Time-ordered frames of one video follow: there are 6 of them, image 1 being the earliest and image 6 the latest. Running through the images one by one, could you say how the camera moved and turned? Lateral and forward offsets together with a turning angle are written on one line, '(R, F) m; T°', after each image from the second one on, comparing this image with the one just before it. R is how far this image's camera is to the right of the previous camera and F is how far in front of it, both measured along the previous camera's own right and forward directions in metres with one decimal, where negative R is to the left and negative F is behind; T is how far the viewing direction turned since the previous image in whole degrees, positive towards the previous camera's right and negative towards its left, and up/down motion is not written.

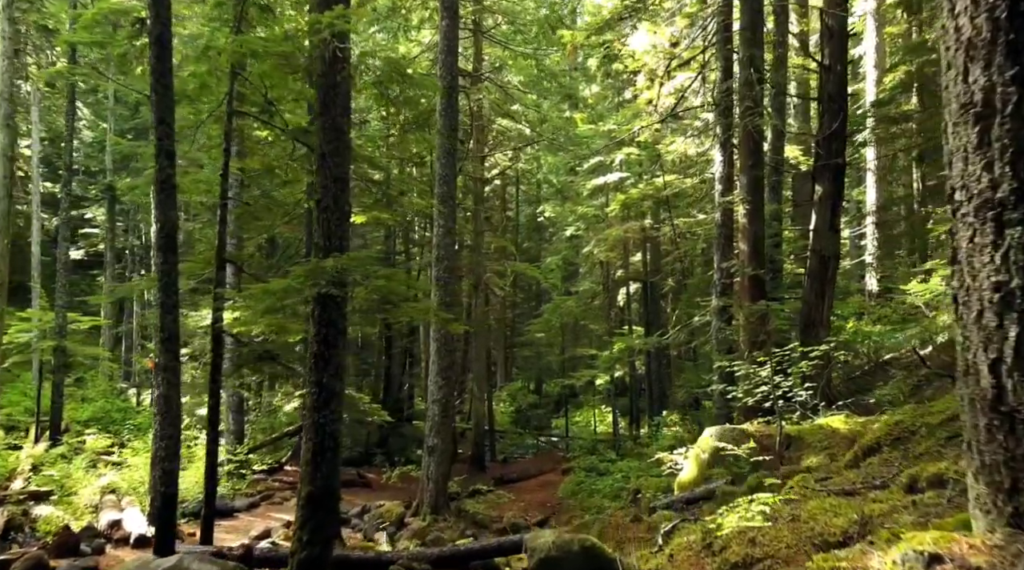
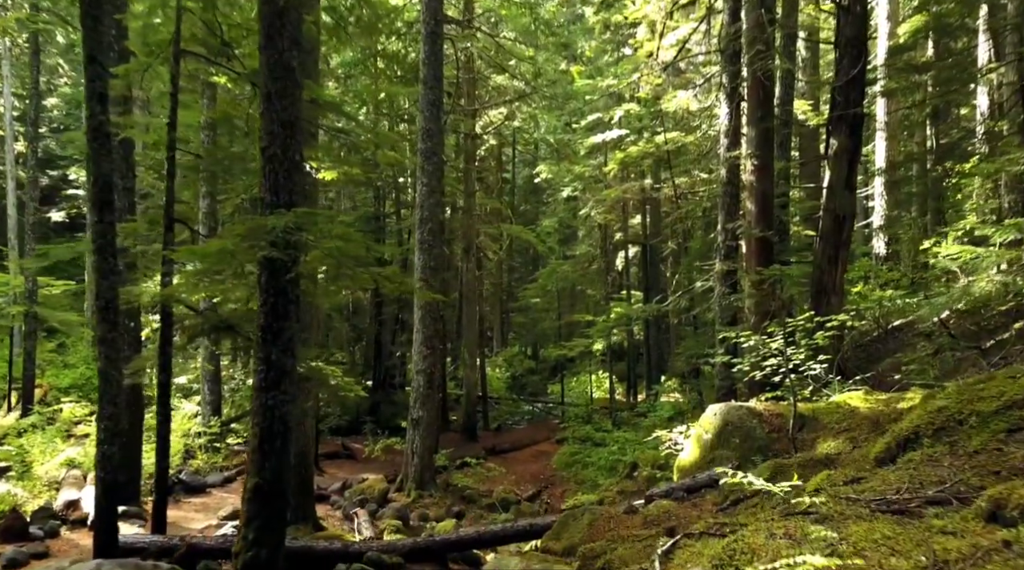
(+0.2, +1.1) m; 0°
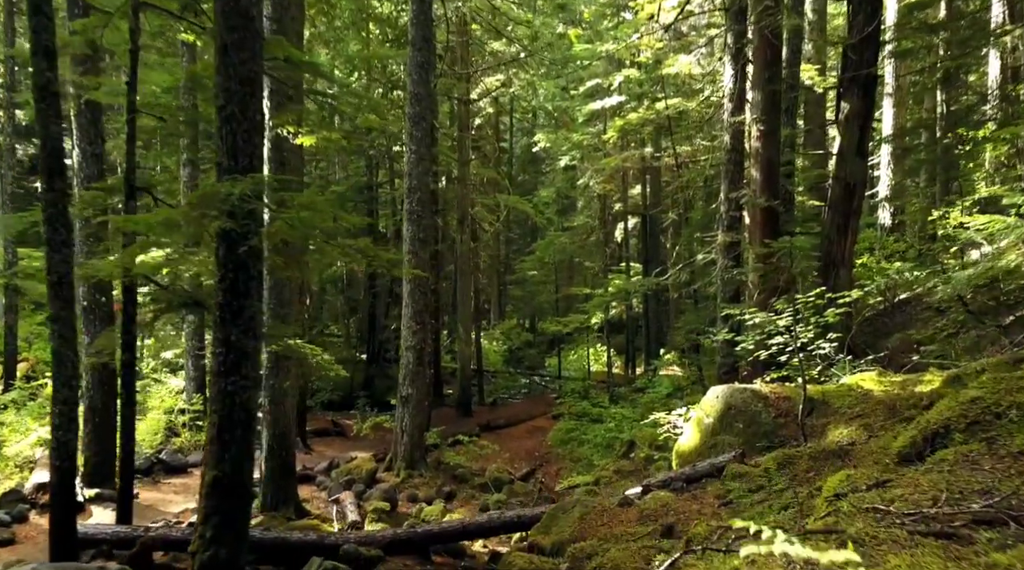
(+0.1, +0.7) m; 0°
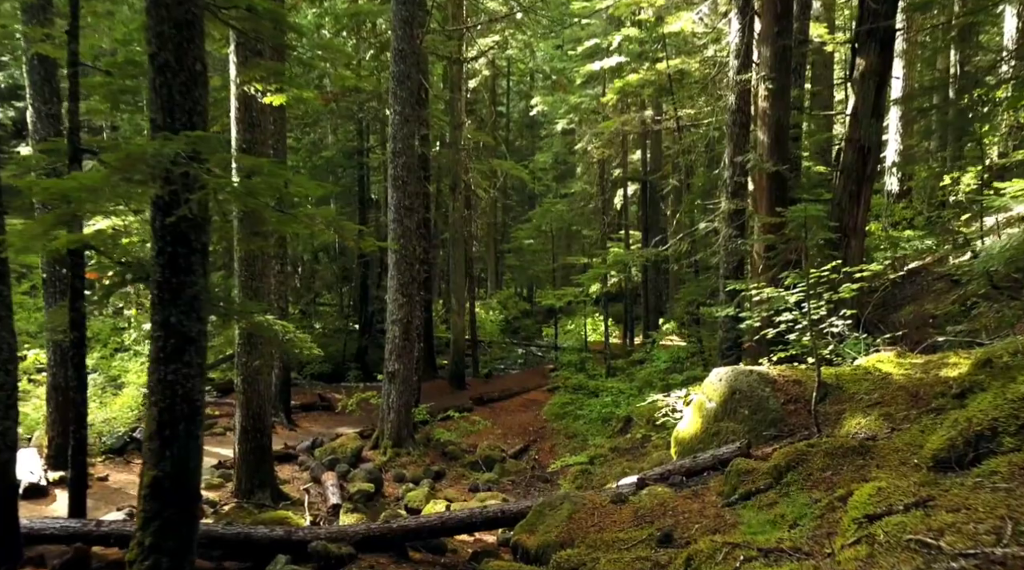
(+0.1, +0.8) m; 0°
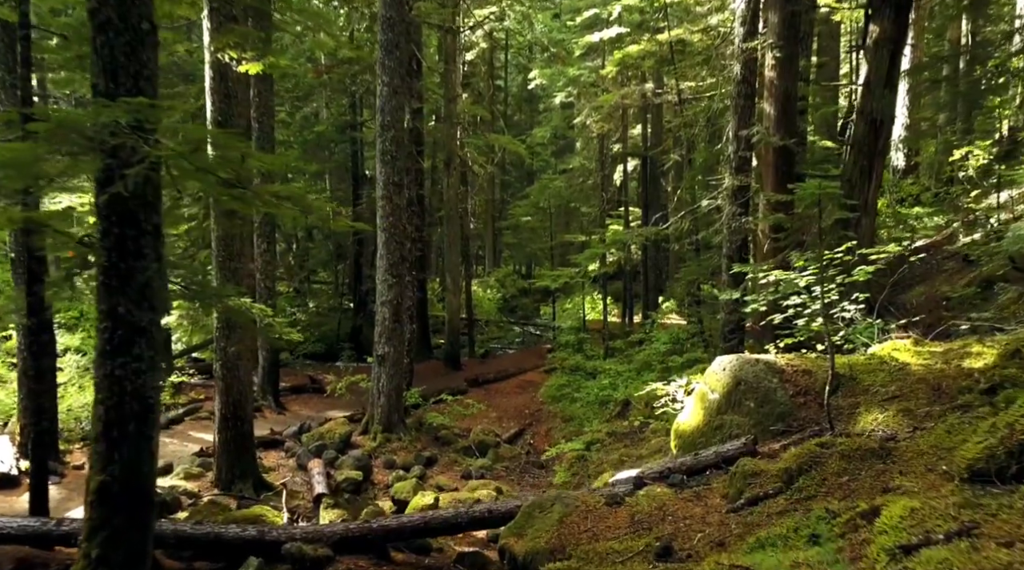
(+0.1, +0.6) m; 0°
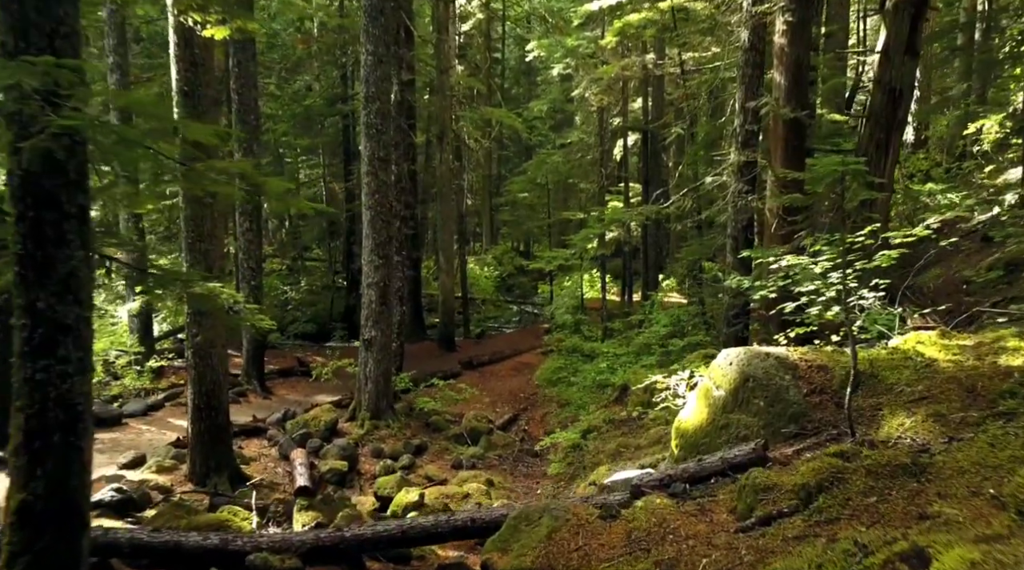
(+0.1, +0.7) m; 0°
